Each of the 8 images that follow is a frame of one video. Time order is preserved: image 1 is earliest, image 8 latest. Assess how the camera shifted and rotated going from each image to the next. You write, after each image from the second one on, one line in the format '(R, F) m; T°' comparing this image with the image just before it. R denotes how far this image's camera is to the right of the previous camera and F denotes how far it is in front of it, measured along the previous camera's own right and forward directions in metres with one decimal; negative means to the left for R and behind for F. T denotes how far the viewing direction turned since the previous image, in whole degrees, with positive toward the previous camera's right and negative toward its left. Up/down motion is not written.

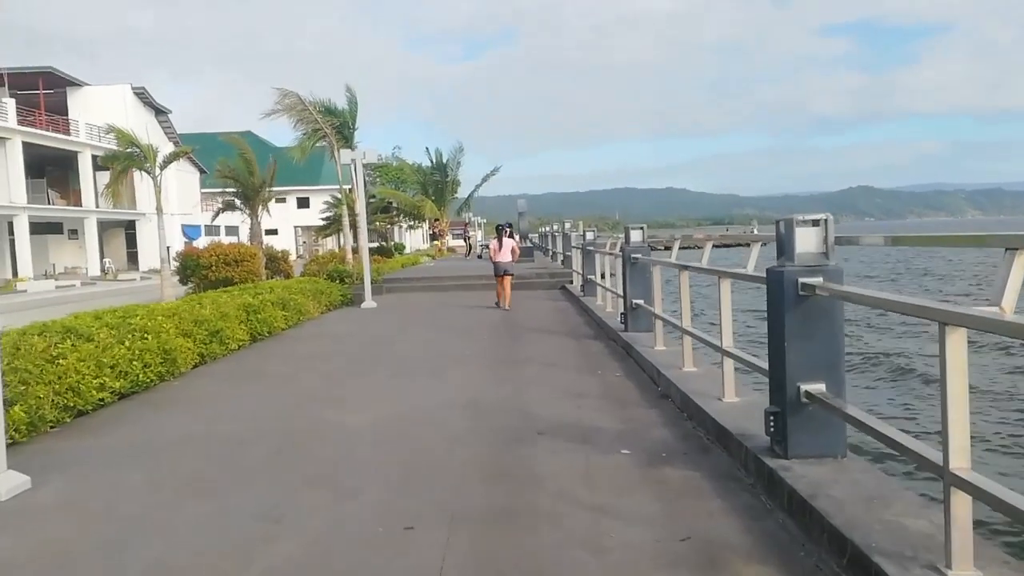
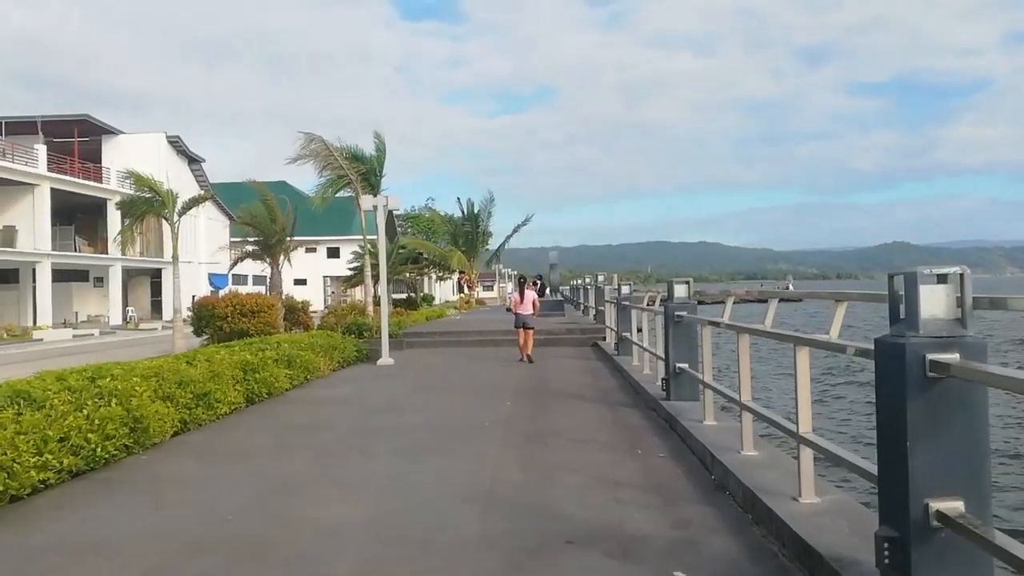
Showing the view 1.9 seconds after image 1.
(0.0, +1.1) m; -2°
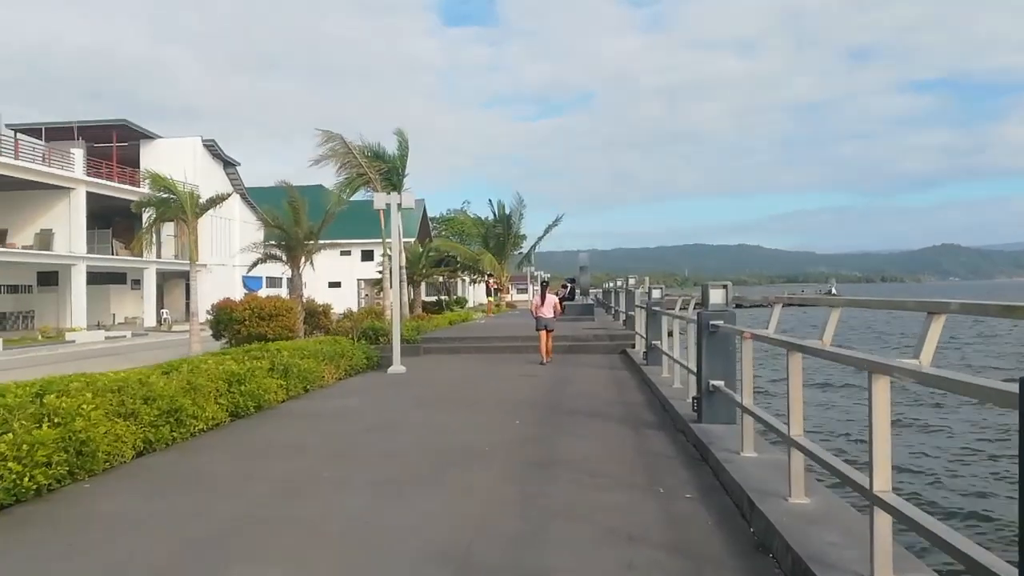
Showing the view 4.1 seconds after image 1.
(+0.3, +1.1) m; -3°
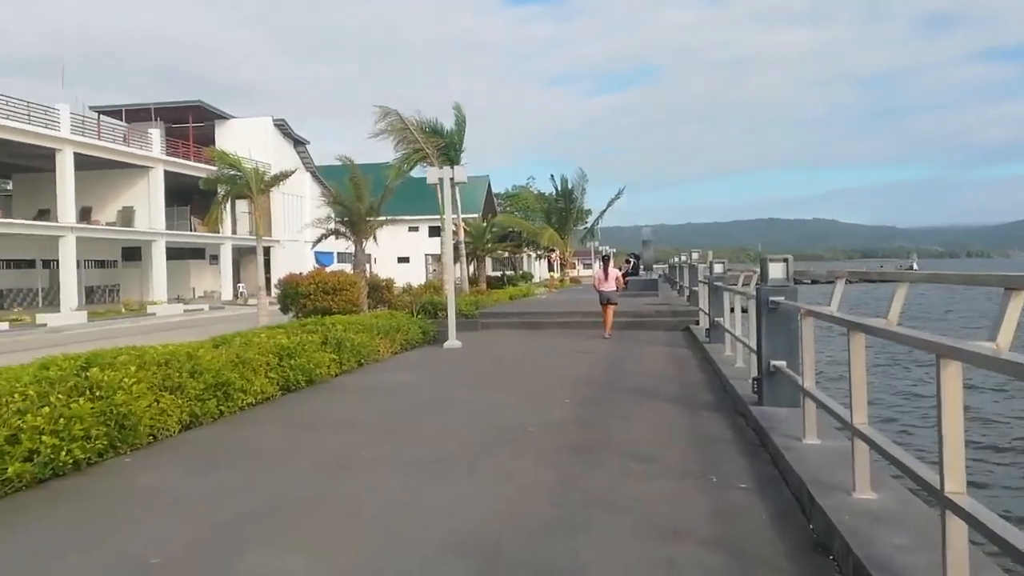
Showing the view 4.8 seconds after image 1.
(+0.2, +0.3) m; -5°
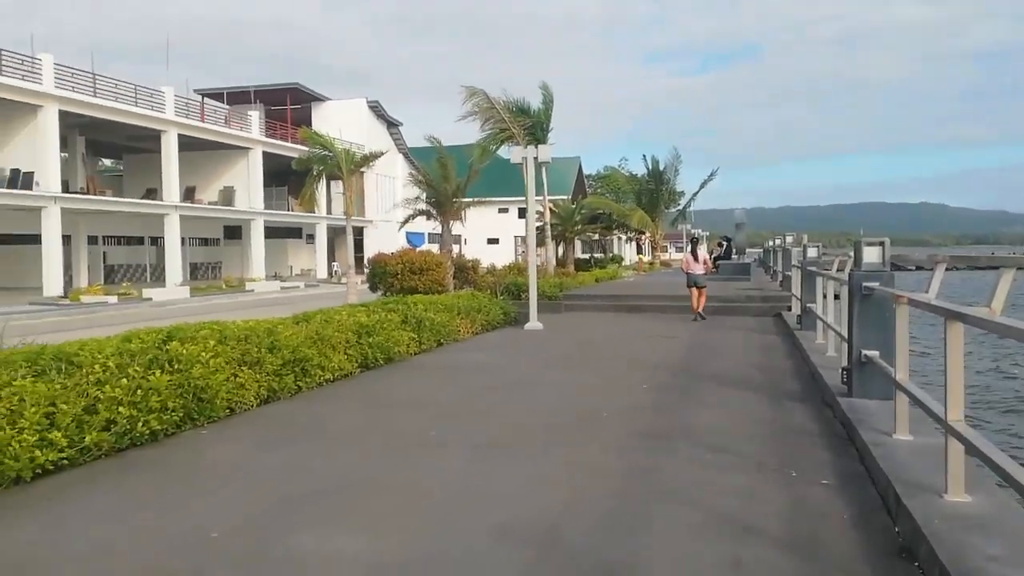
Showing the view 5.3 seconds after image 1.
(+0.1, +0.2) m; -6°
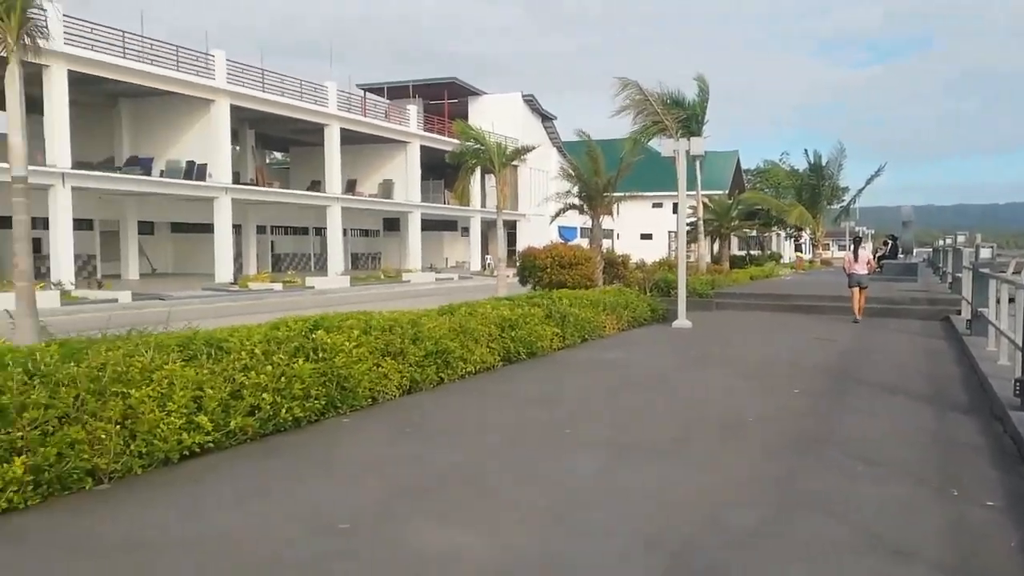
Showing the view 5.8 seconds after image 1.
(+0.1, +0.1) m; -10°
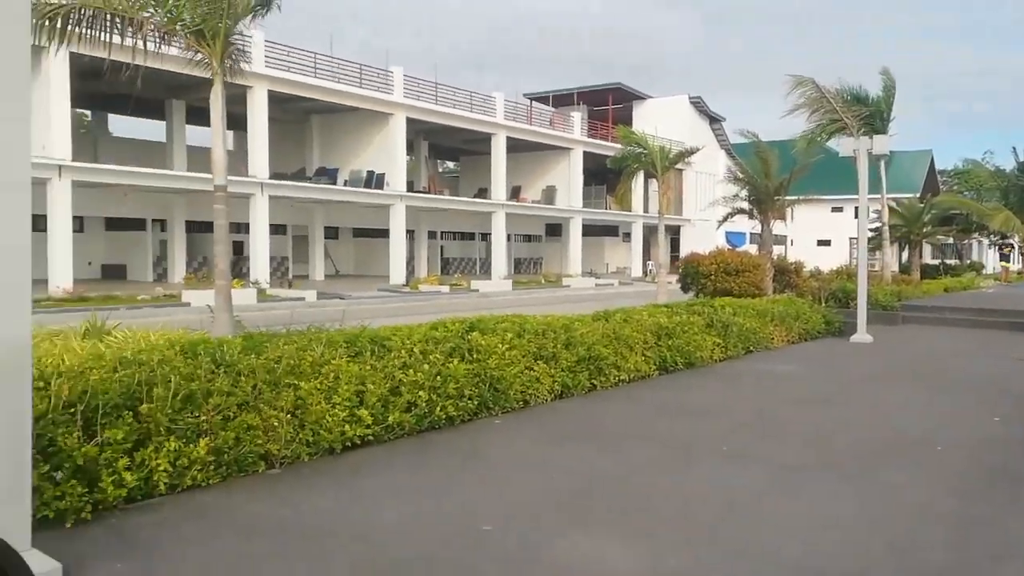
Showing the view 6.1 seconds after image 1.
(+0.1, 0.0) m; -11°
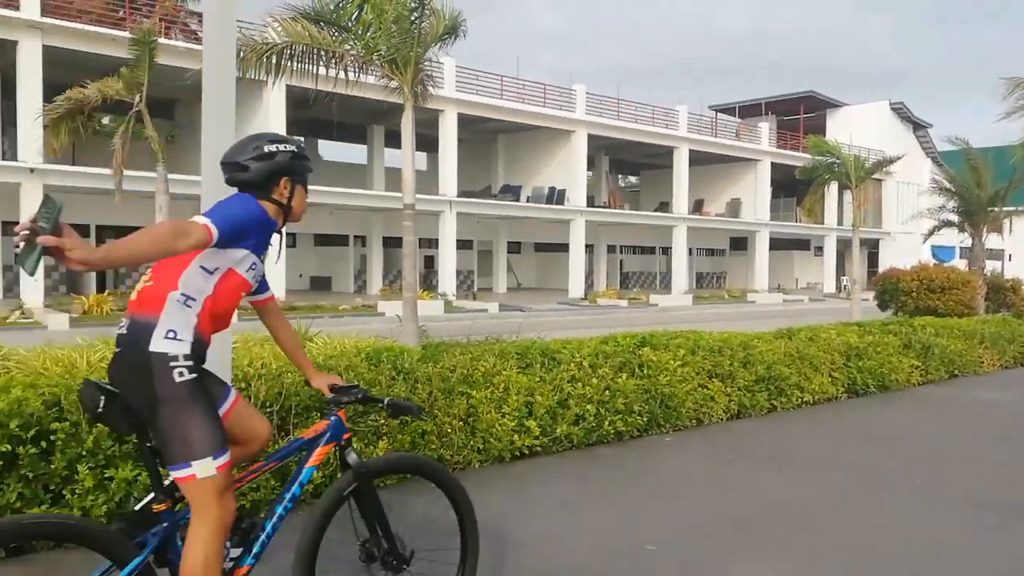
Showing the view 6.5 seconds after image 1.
(+0.1, -0.1) m; -12°
